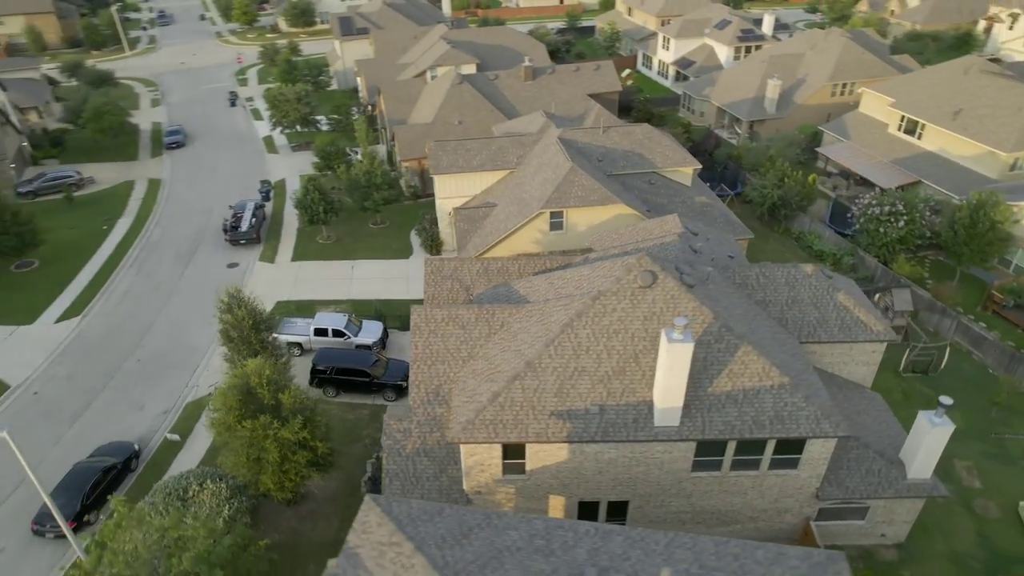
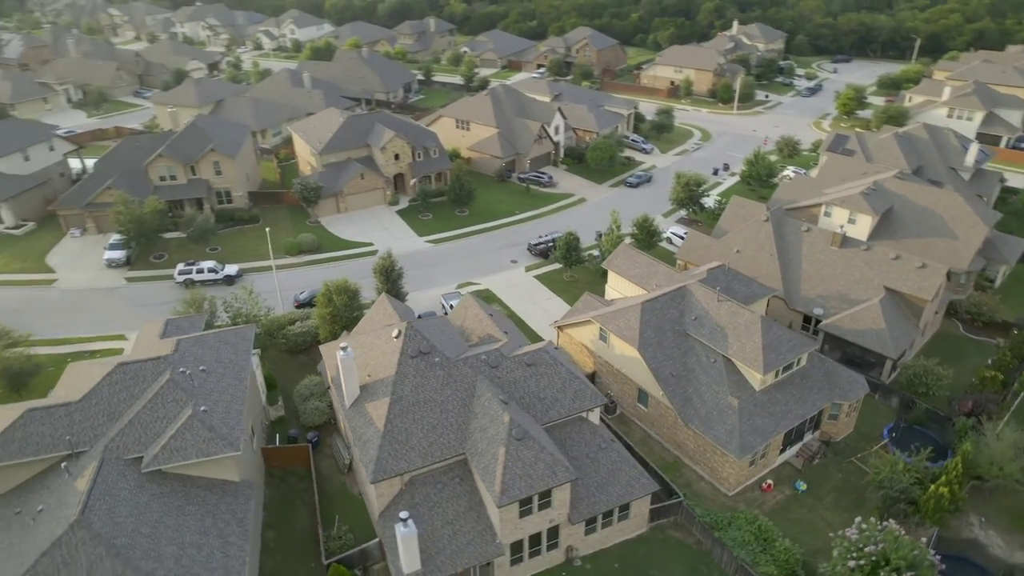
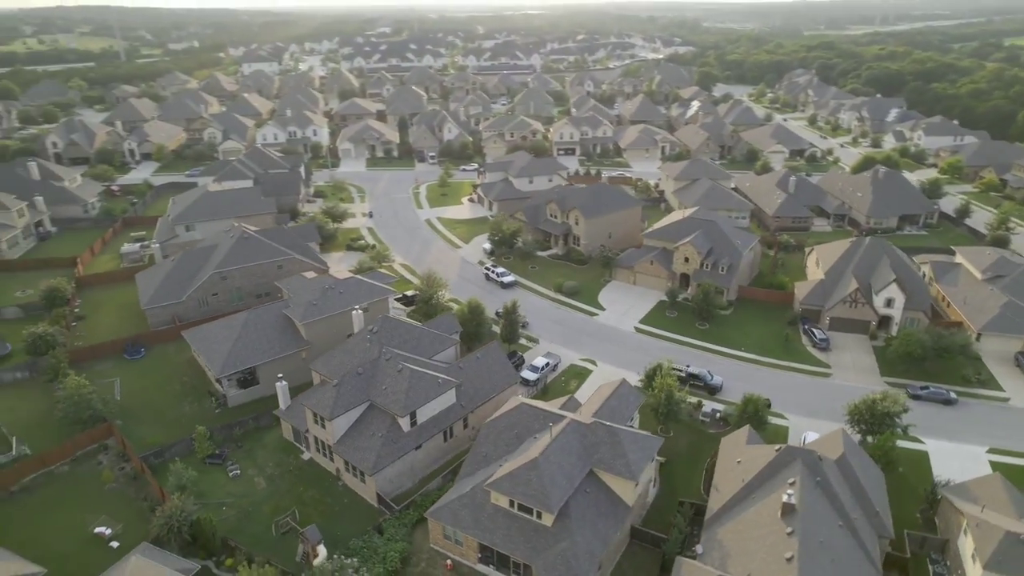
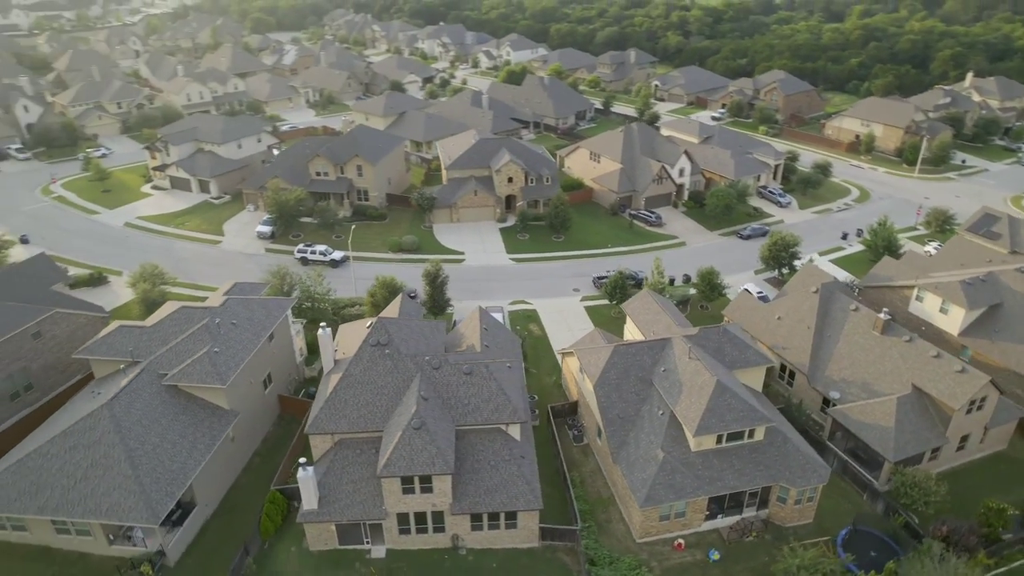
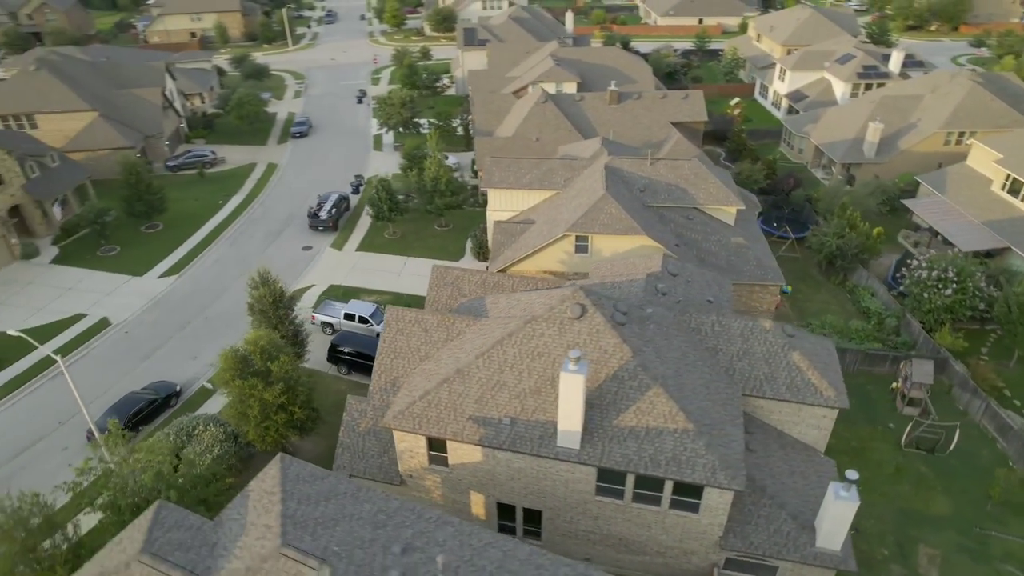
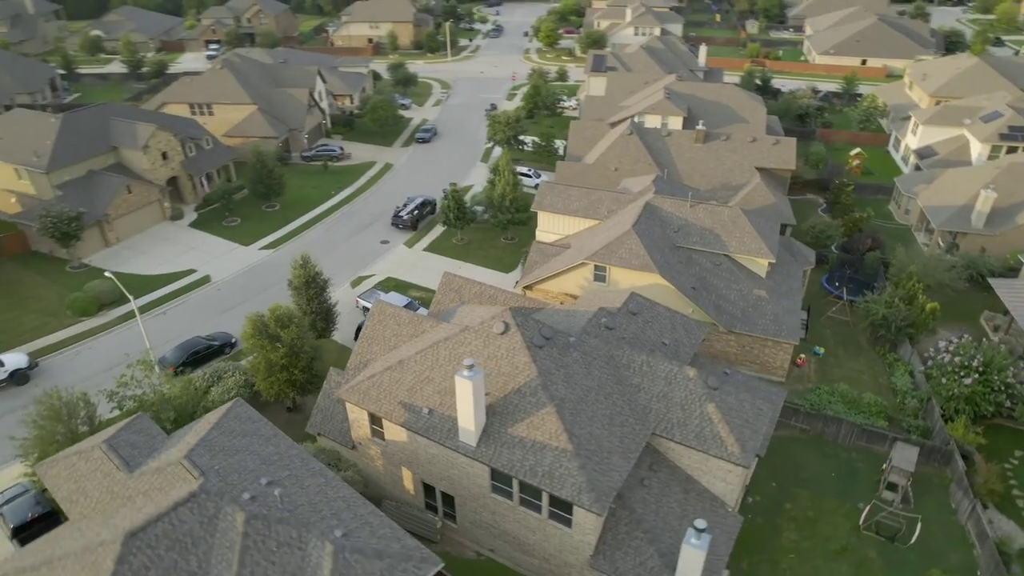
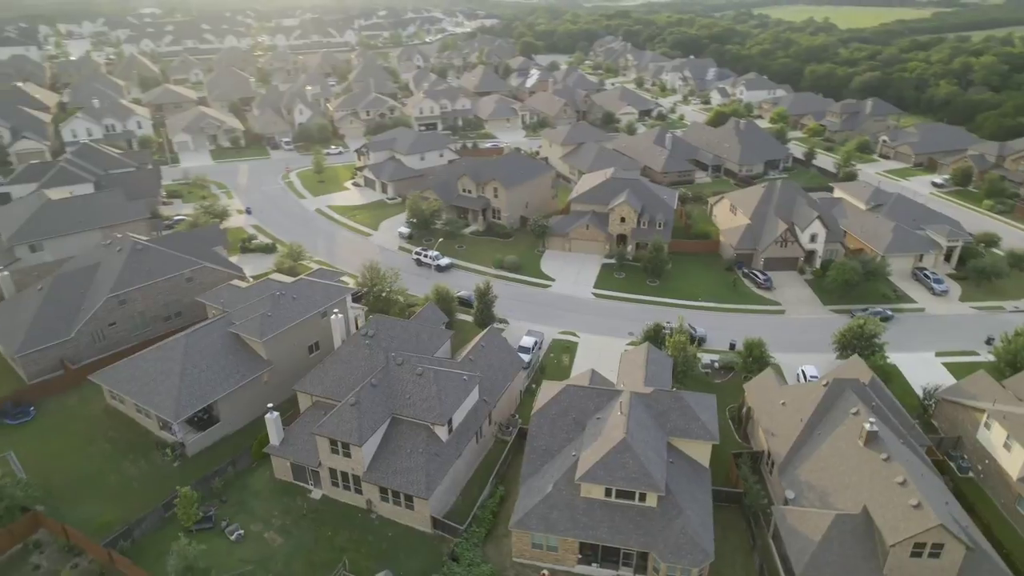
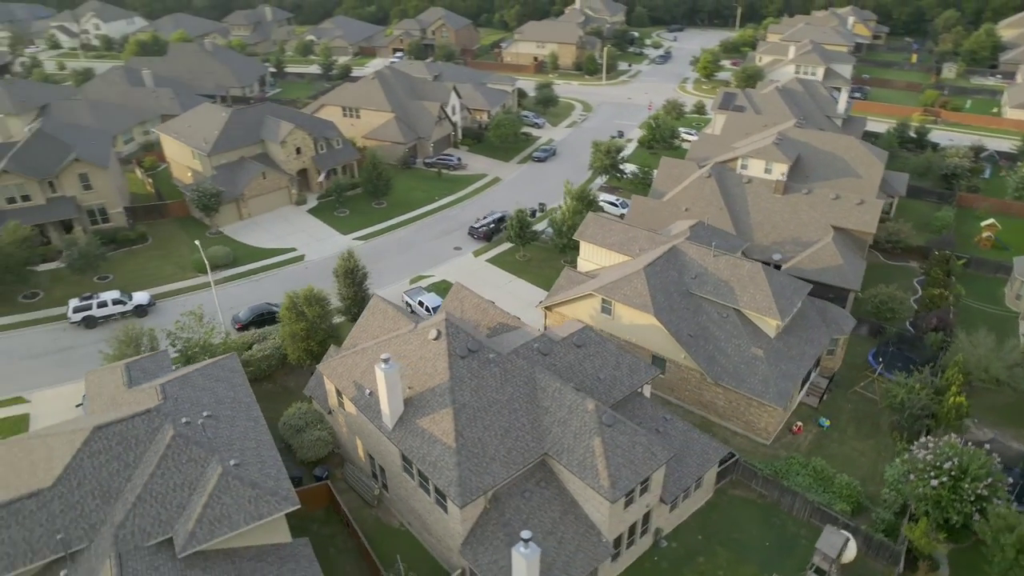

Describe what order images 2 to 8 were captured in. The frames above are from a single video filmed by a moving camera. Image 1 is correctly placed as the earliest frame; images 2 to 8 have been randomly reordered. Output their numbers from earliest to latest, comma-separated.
5, 6, 8, 2, 4, 7, 3
